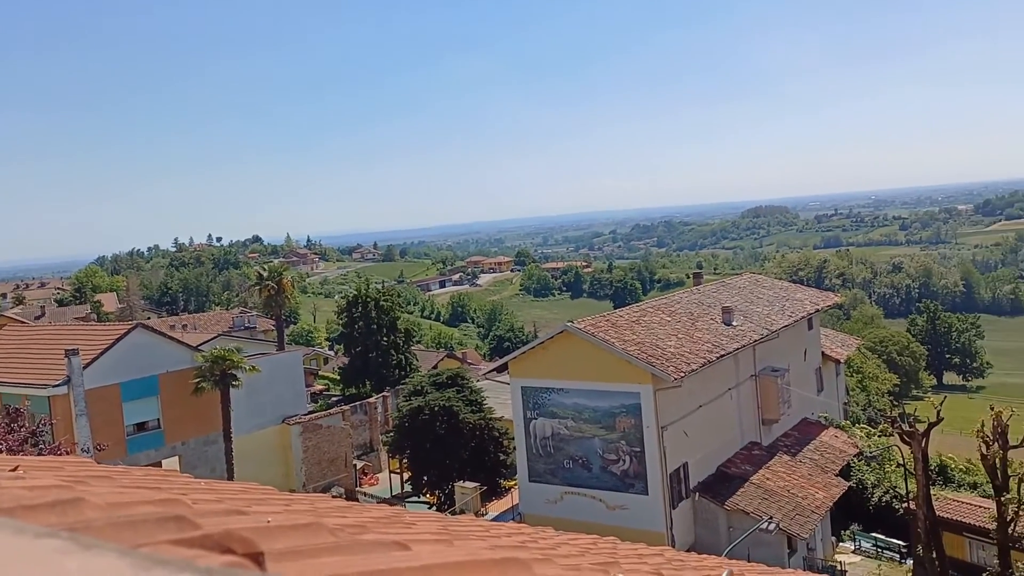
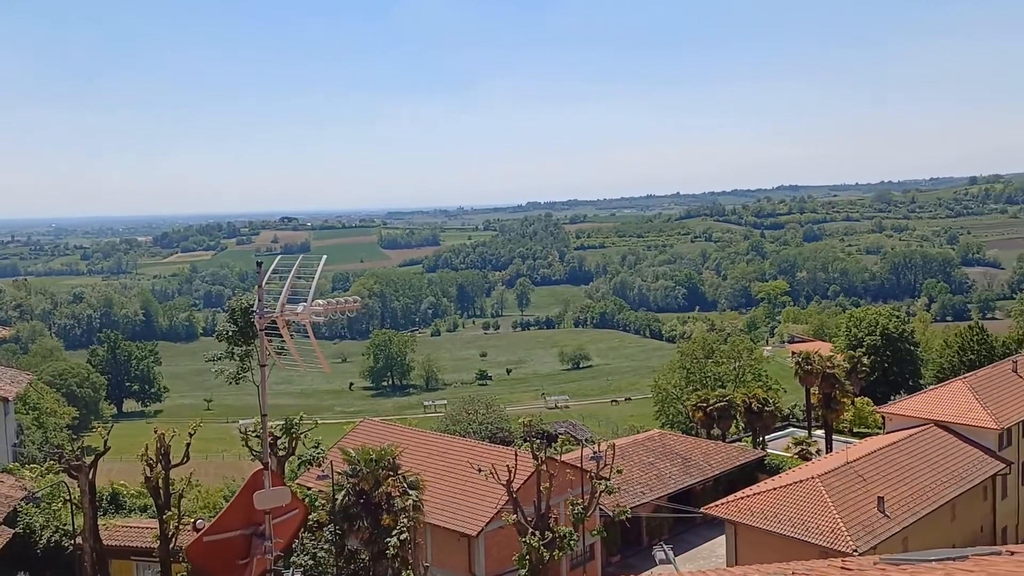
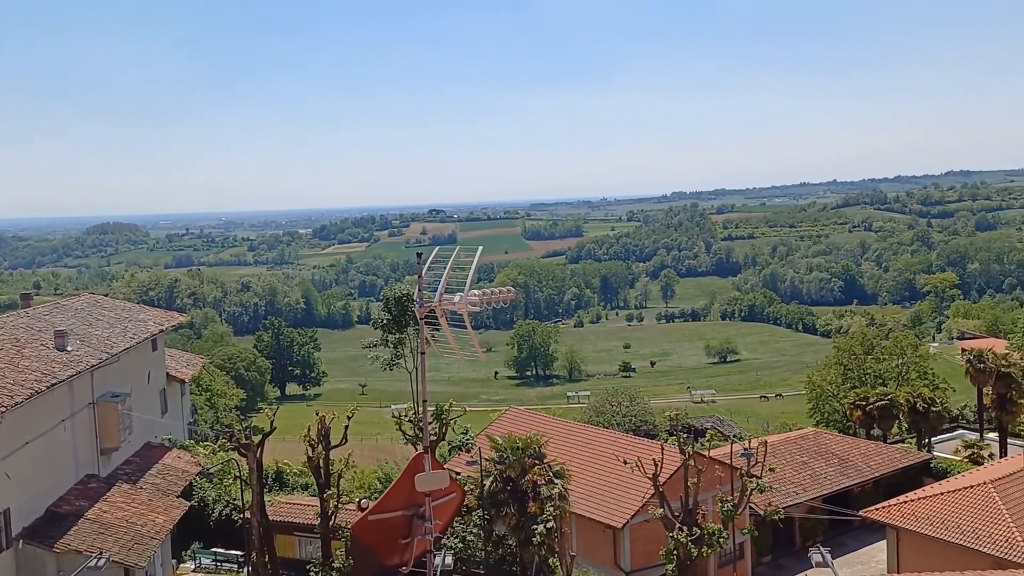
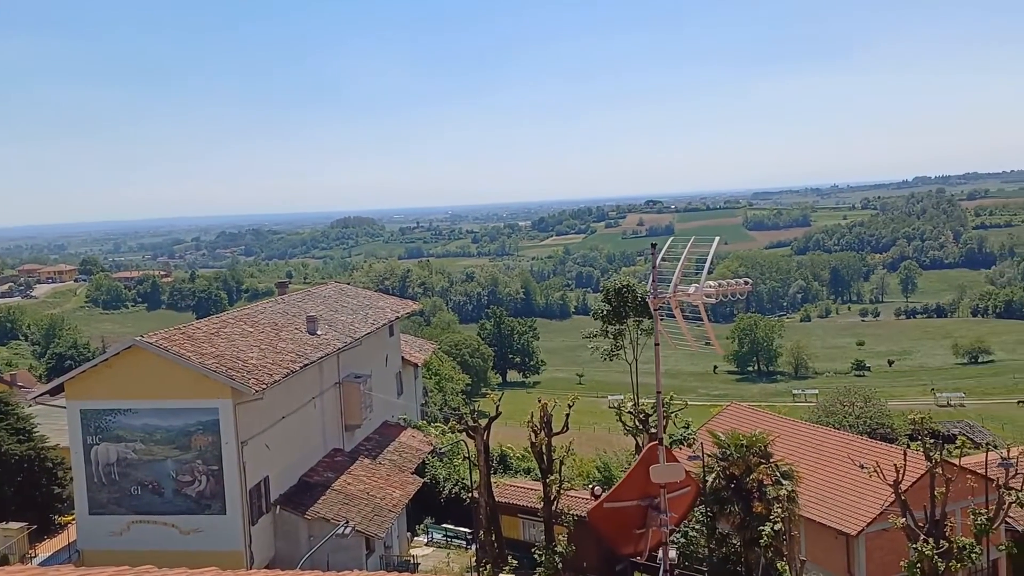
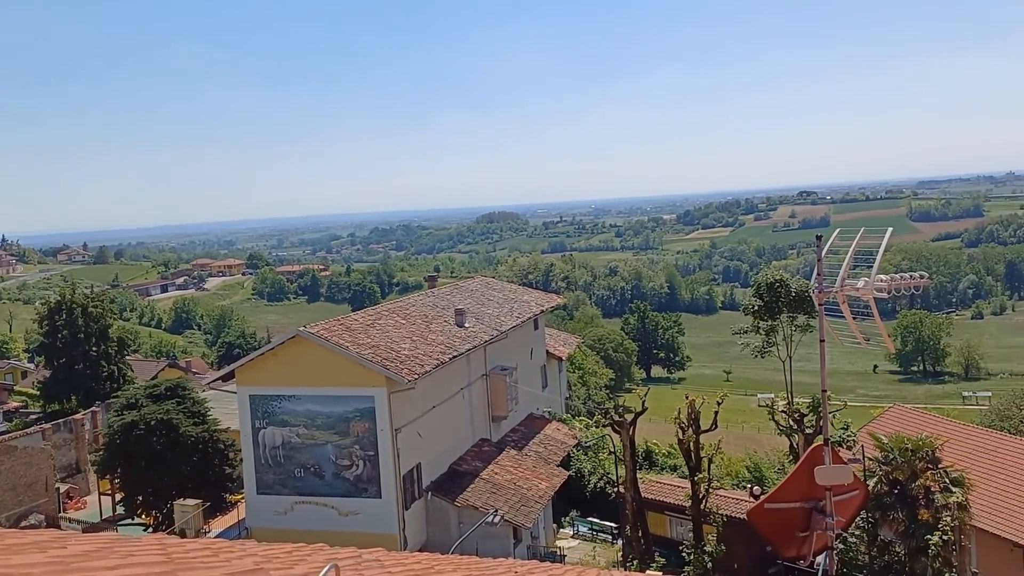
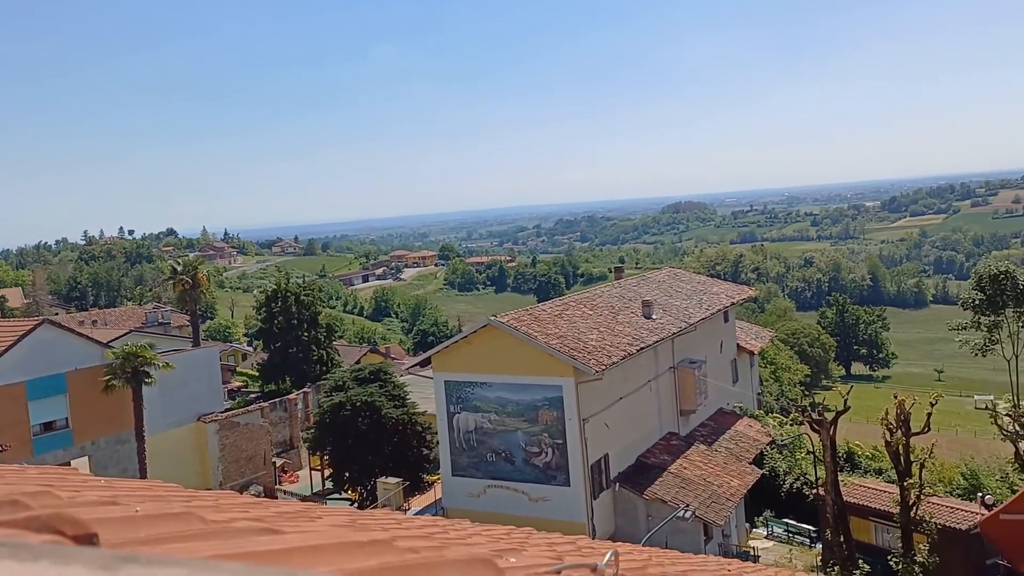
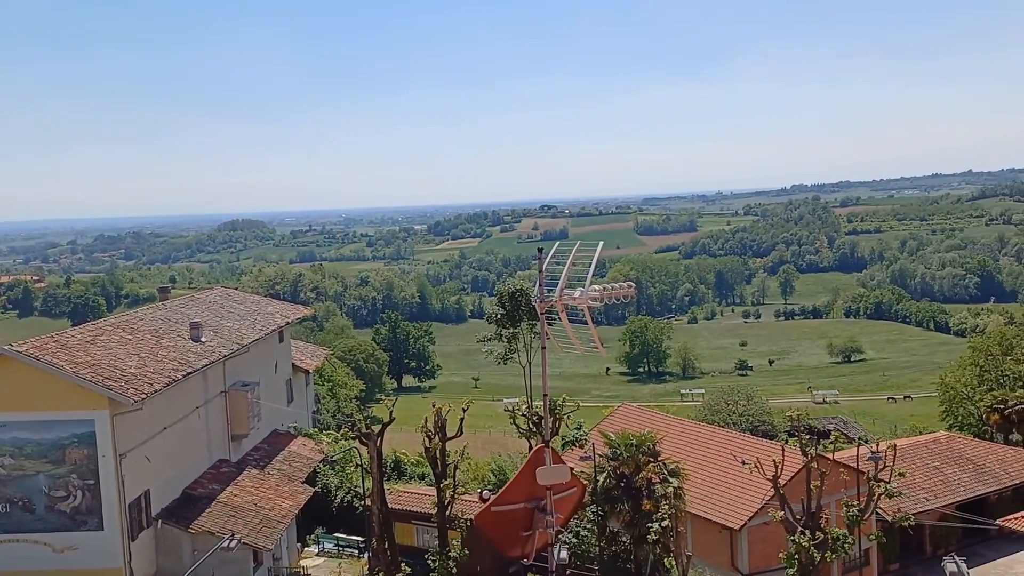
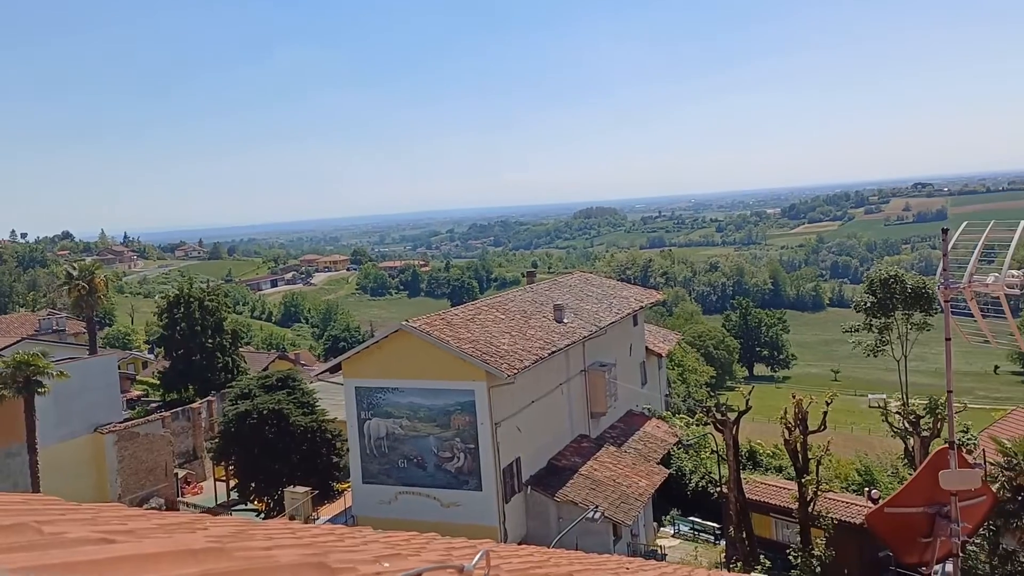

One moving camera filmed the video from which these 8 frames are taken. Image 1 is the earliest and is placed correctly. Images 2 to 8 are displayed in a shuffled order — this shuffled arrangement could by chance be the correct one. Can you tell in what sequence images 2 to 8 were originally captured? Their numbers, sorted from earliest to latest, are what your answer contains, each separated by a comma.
6, 8, 5, 4, 7, 3, 2
